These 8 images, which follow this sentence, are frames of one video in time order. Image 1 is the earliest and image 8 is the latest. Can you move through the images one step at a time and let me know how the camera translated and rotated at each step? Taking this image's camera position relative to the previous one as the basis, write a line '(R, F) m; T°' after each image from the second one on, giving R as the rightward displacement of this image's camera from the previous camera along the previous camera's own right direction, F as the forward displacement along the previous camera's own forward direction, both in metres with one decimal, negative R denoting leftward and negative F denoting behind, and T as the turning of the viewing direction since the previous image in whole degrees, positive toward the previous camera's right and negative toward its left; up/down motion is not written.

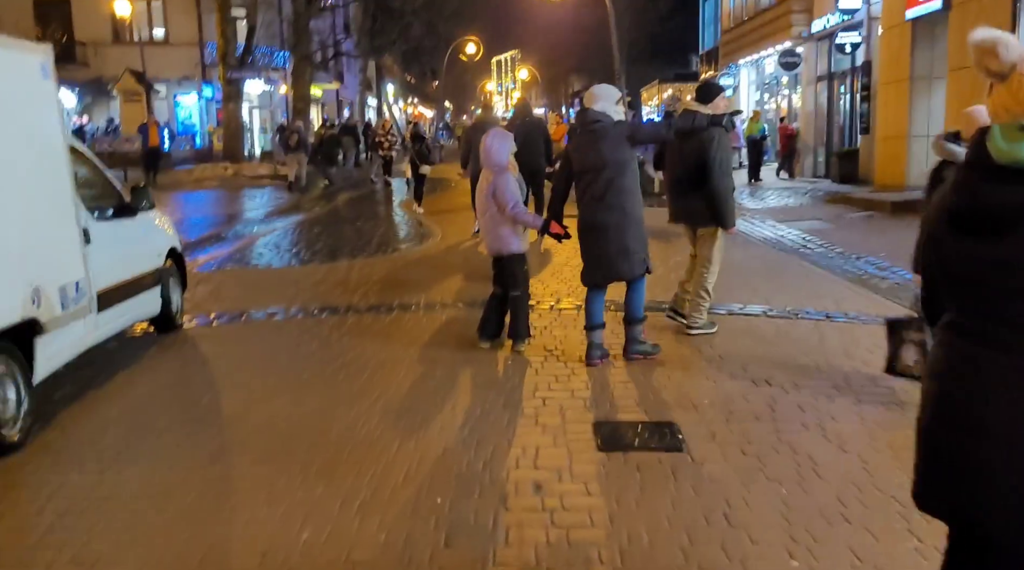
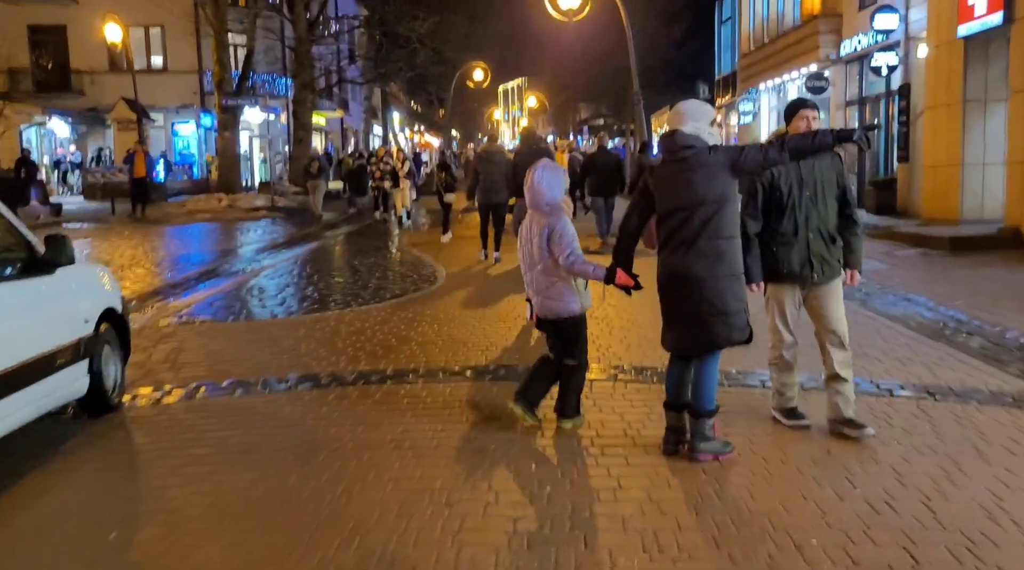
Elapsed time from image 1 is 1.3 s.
(-0.1, +1.4) m; 0°
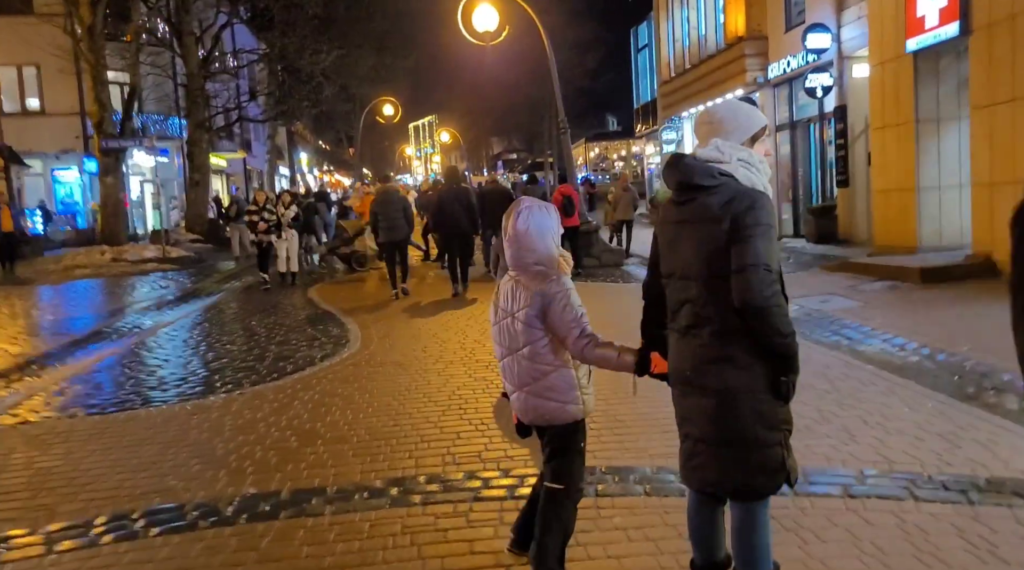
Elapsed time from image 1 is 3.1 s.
(-0.1, +1.6) m; +6°
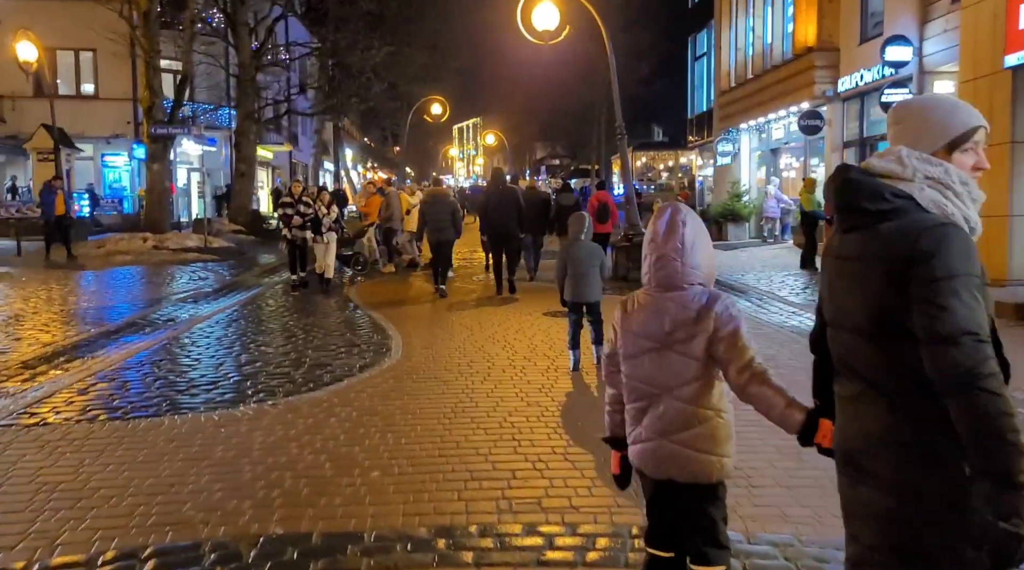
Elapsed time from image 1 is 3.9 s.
(-0.2, +0.7) m; -2°
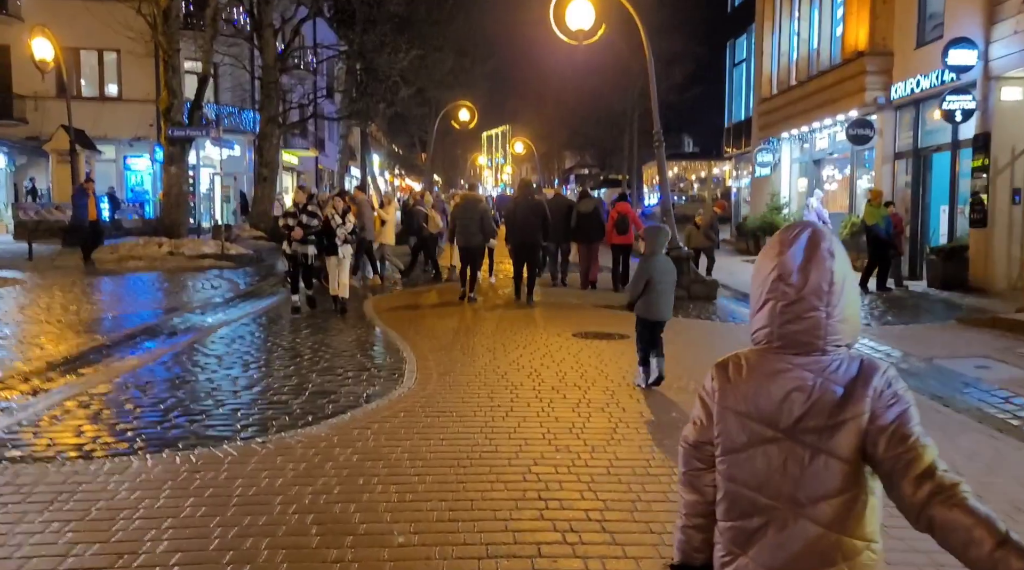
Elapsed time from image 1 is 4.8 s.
(0.0, +1.0) m; -2°
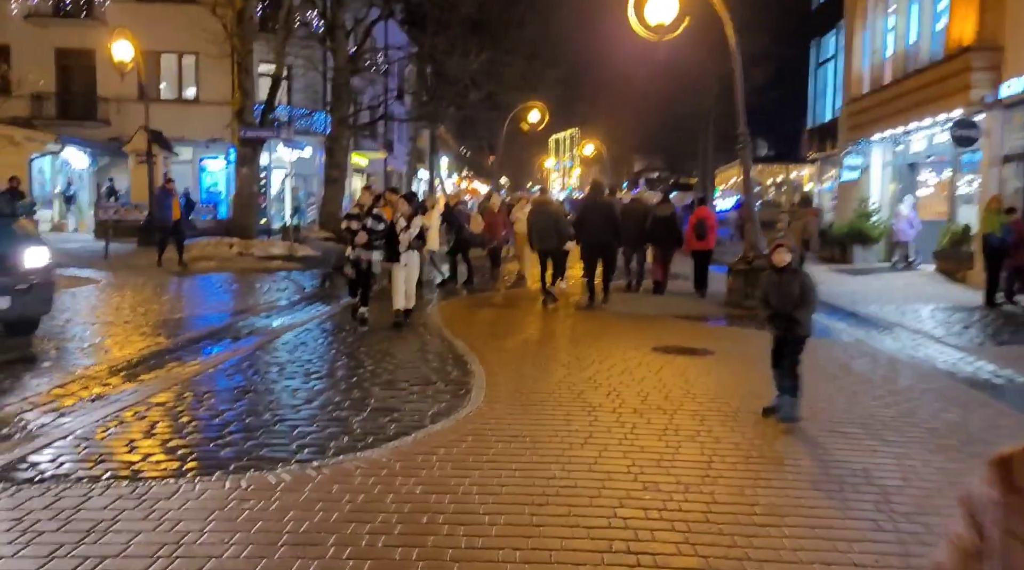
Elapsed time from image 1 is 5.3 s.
(-0.1, +0.6) m; -4°
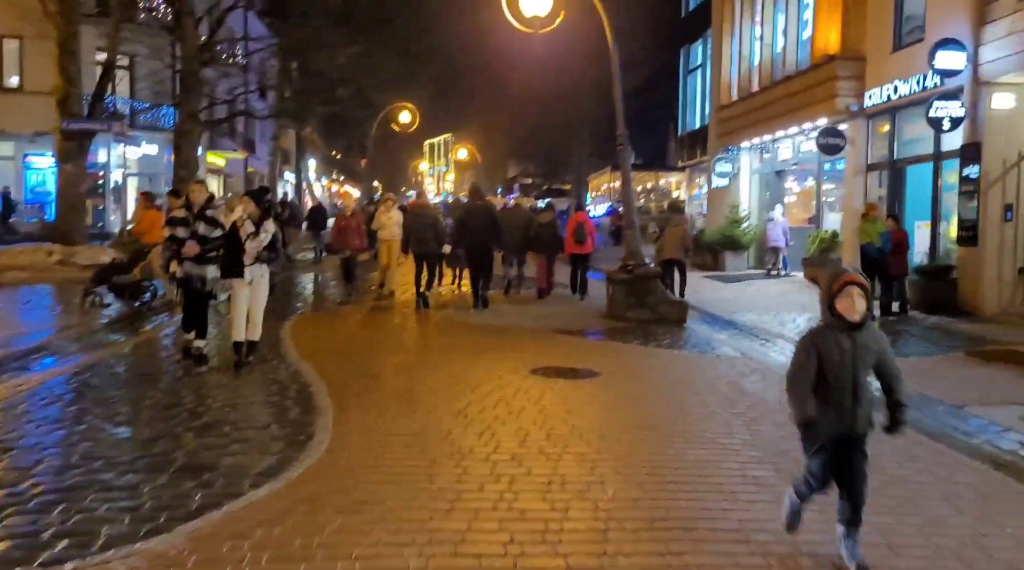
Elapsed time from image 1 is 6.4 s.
(+0.2, +1.3) m; +8°
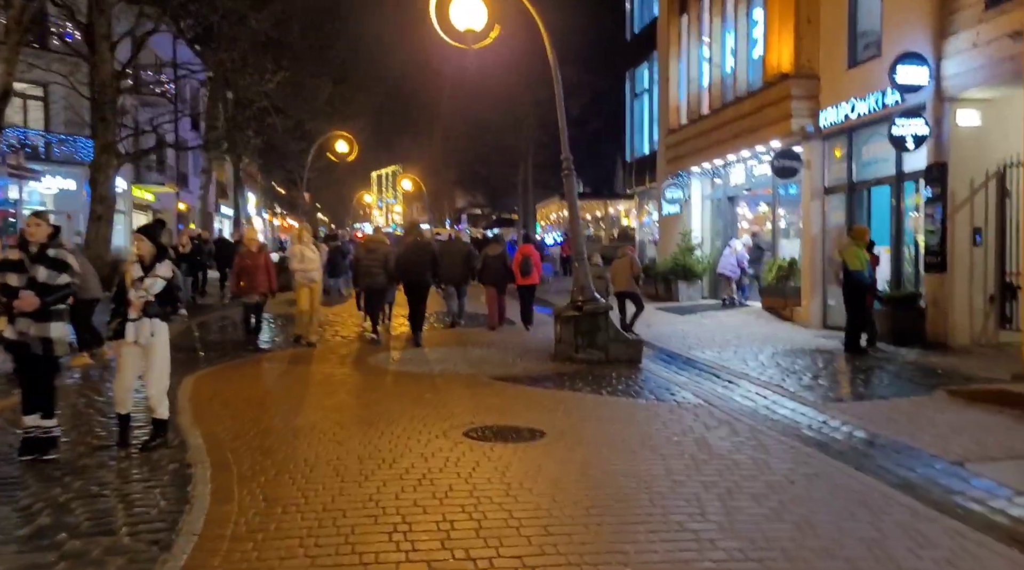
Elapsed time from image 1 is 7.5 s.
(+0.2, +1.3) m; +3°
